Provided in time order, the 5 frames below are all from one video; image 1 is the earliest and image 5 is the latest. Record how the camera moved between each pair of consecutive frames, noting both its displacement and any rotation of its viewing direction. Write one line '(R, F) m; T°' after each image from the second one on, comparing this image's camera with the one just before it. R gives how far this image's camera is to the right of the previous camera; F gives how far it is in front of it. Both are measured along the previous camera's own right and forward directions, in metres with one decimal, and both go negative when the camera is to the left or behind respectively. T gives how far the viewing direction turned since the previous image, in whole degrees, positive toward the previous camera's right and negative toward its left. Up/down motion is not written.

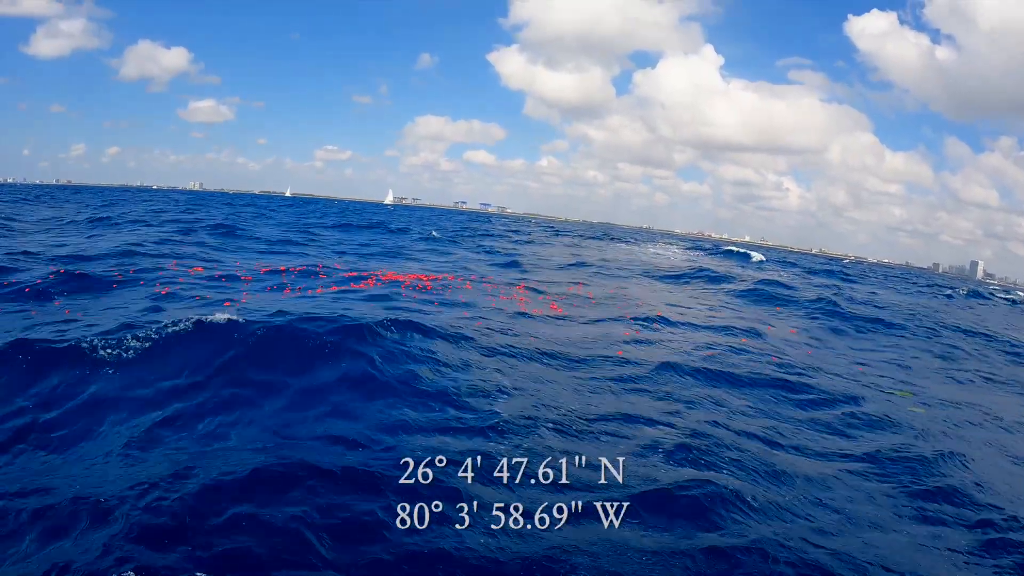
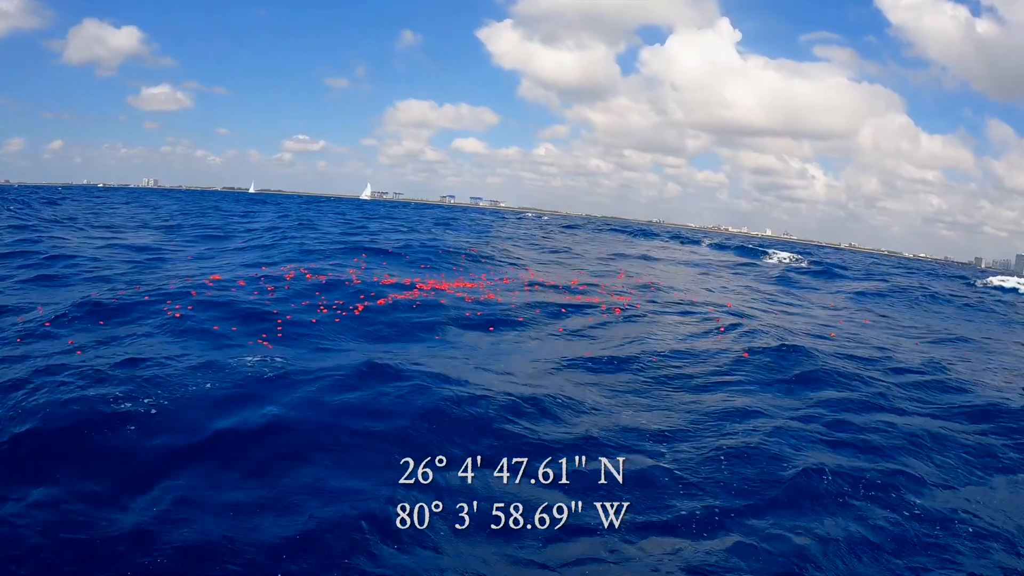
(-0.5, +2.1) m; +2°
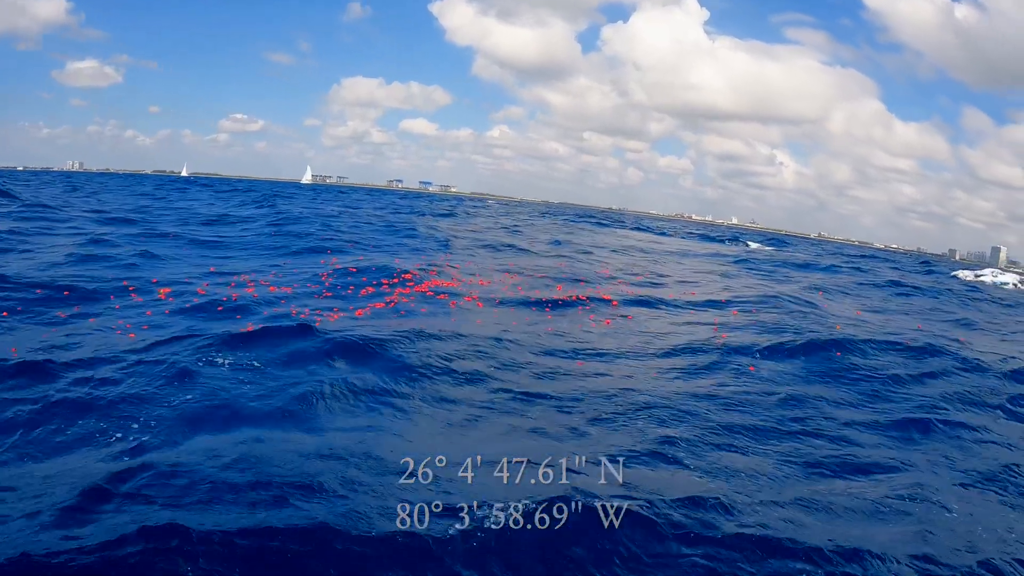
(+0.8, +1.3) m; +2°
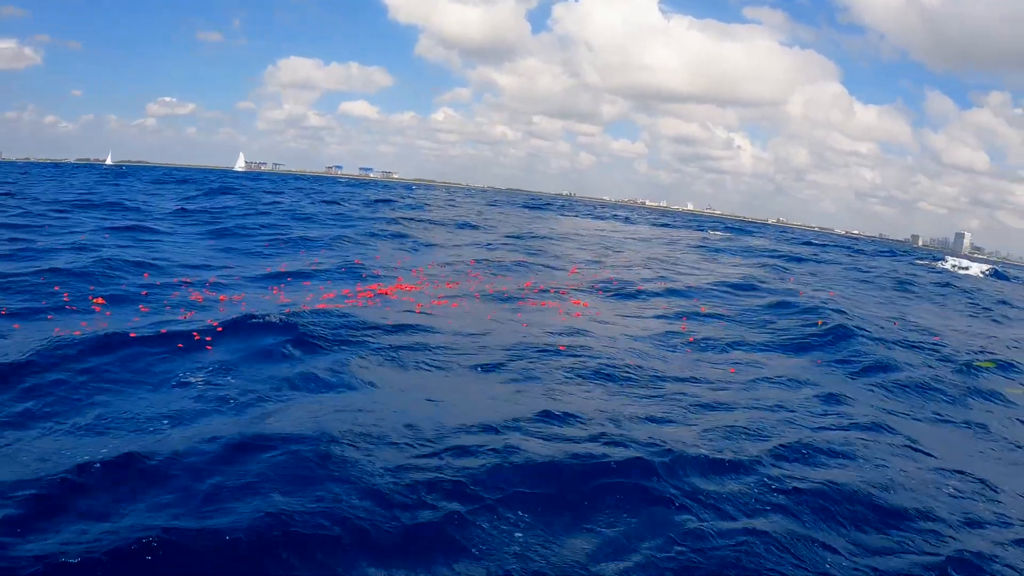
(+0.9, +1.0) m; +2°
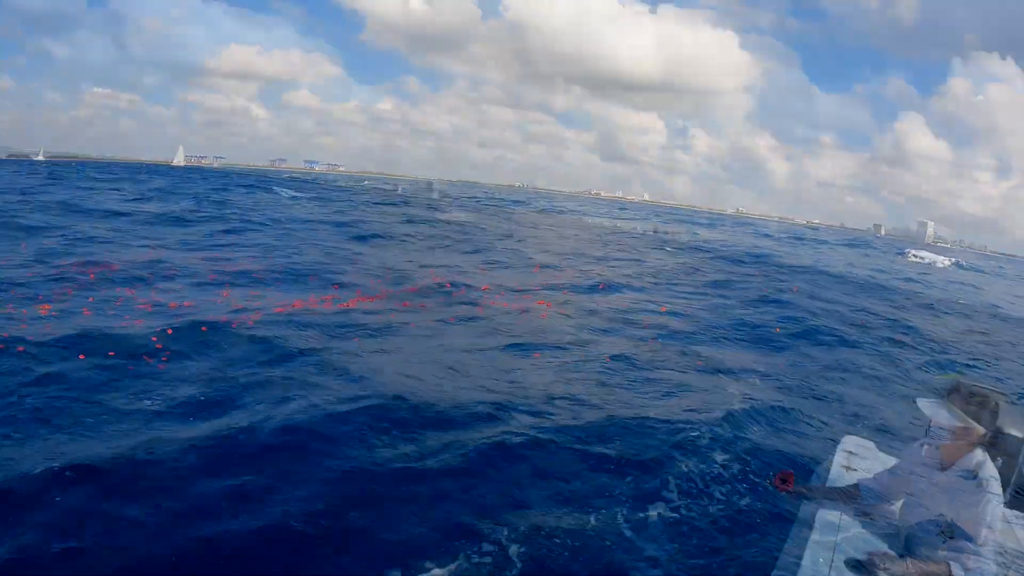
(+0.8, +0.6) m; +1°
